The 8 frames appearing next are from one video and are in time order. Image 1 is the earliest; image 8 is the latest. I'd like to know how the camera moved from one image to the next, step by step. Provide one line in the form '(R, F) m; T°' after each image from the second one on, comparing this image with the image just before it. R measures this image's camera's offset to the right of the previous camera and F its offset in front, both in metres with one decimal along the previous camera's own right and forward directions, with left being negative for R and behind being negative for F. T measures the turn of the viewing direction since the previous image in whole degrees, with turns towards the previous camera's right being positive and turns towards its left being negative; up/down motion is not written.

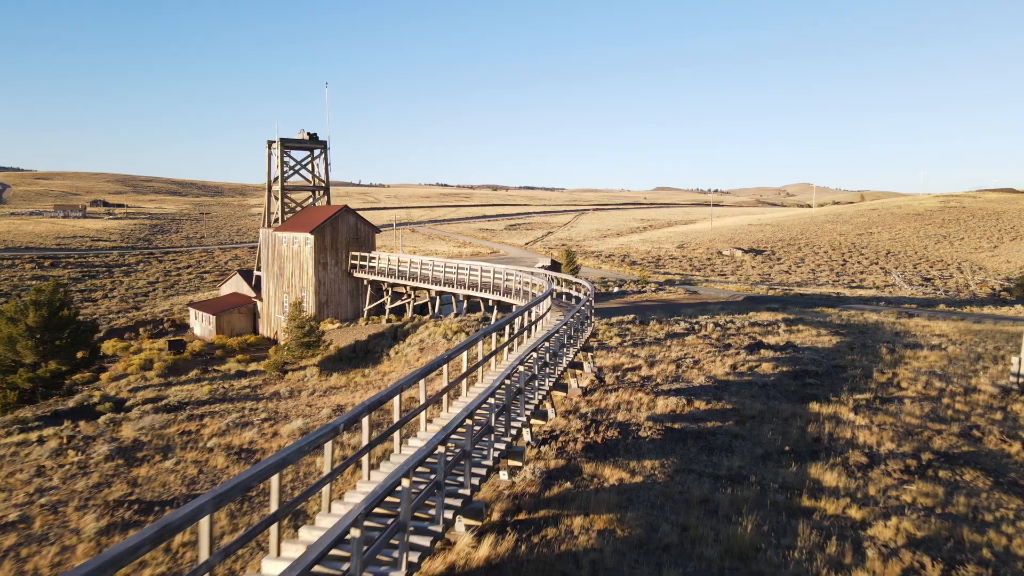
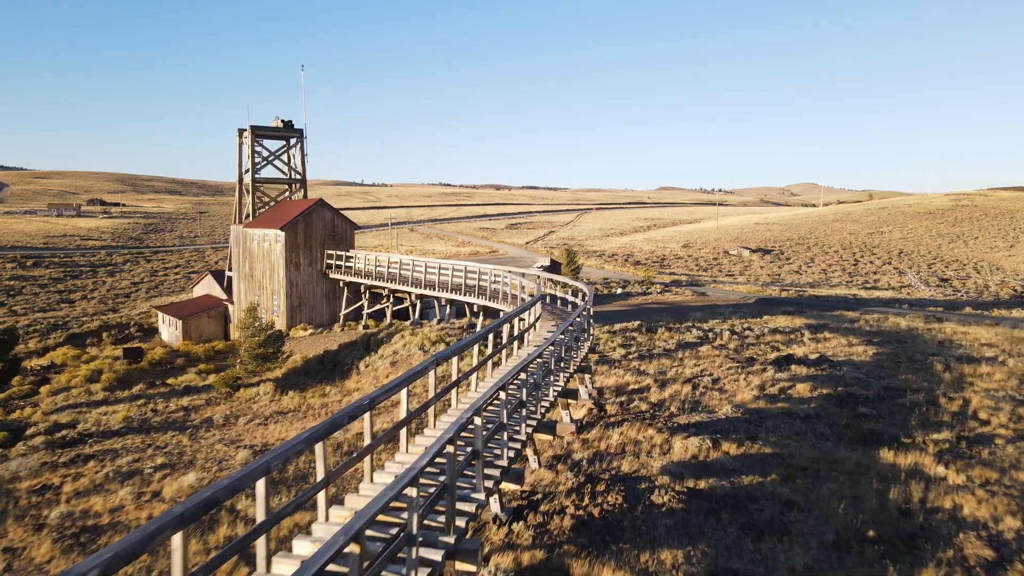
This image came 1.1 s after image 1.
(+0.4, +2.8) m; 0°
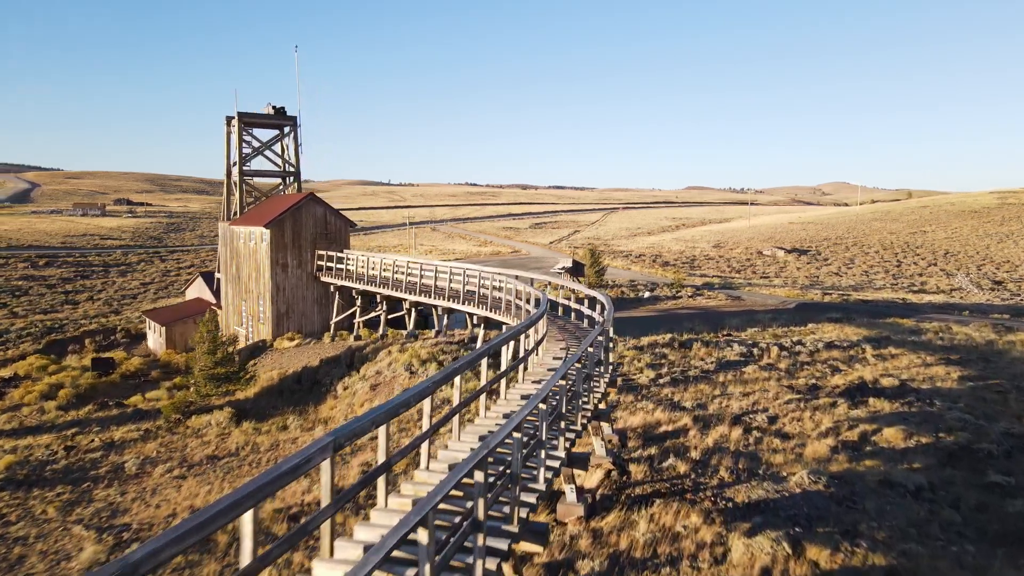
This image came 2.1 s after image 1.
(+0.4, +3.0) m; -2°
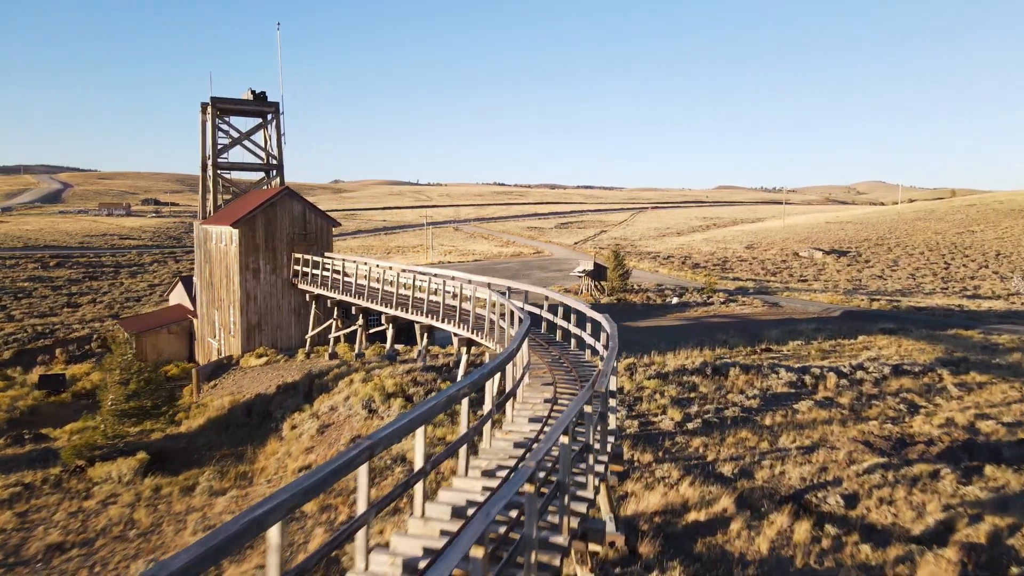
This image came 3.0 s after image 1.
(+0.7, +3.2) m; -2°
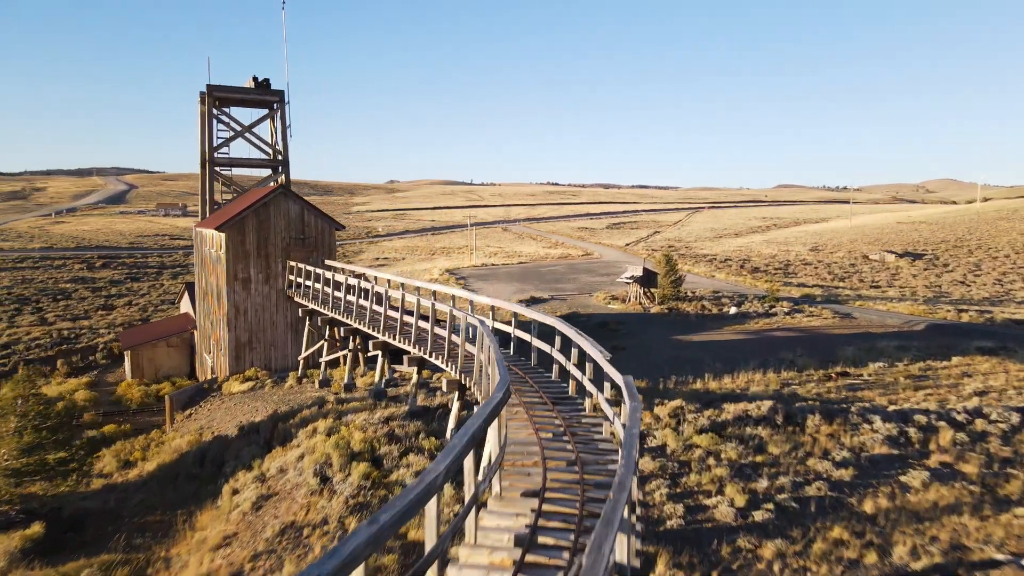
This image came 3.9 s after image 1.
(+0.6, +3.1) m; -4°
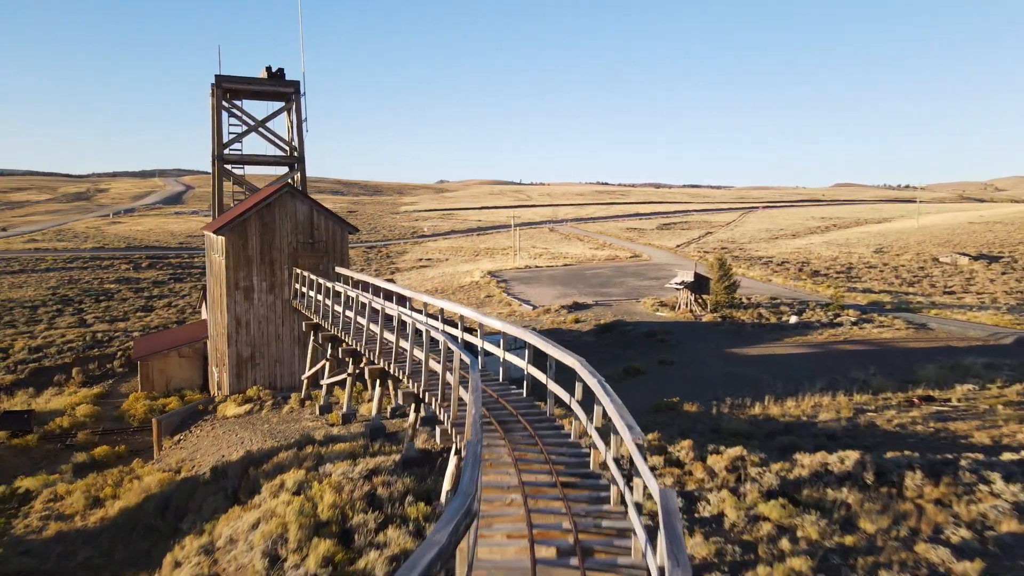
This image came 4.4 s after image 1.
(+0.4, +2.1) m; -4°
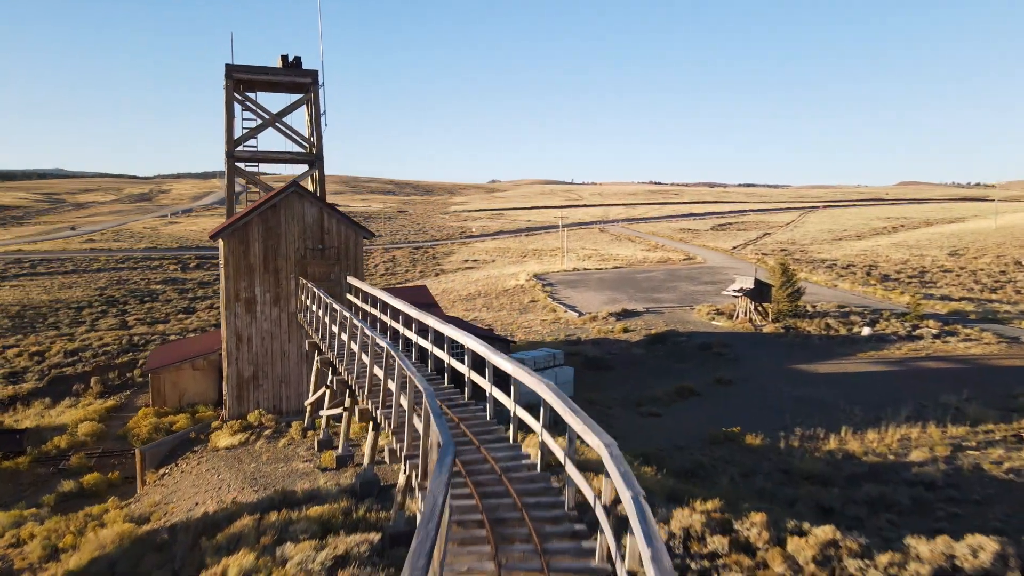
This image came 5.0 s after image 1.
(+0.3, +2.1) m; -4°
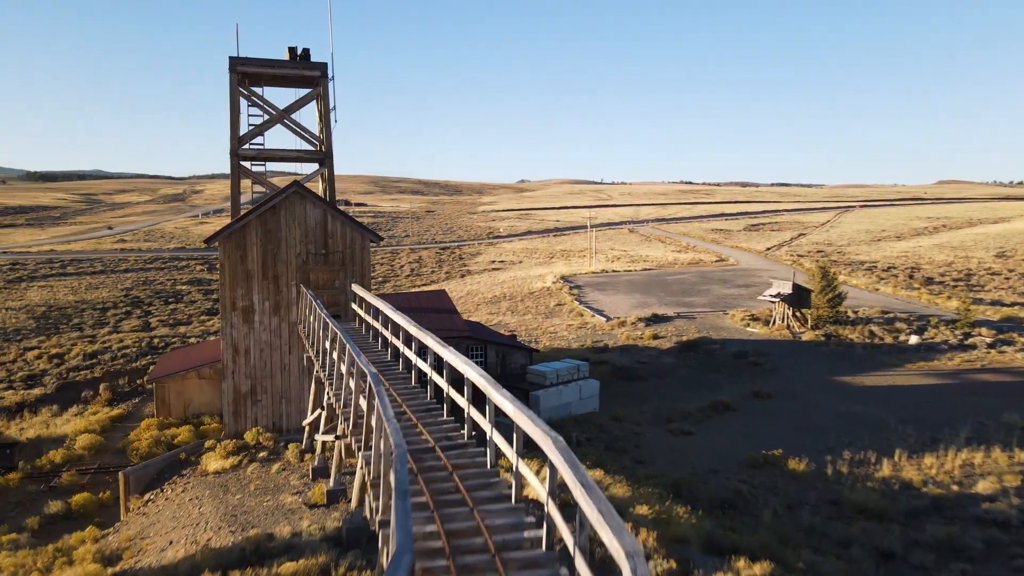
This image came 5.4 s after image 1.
(+0.2, +1.2) m; -2°
